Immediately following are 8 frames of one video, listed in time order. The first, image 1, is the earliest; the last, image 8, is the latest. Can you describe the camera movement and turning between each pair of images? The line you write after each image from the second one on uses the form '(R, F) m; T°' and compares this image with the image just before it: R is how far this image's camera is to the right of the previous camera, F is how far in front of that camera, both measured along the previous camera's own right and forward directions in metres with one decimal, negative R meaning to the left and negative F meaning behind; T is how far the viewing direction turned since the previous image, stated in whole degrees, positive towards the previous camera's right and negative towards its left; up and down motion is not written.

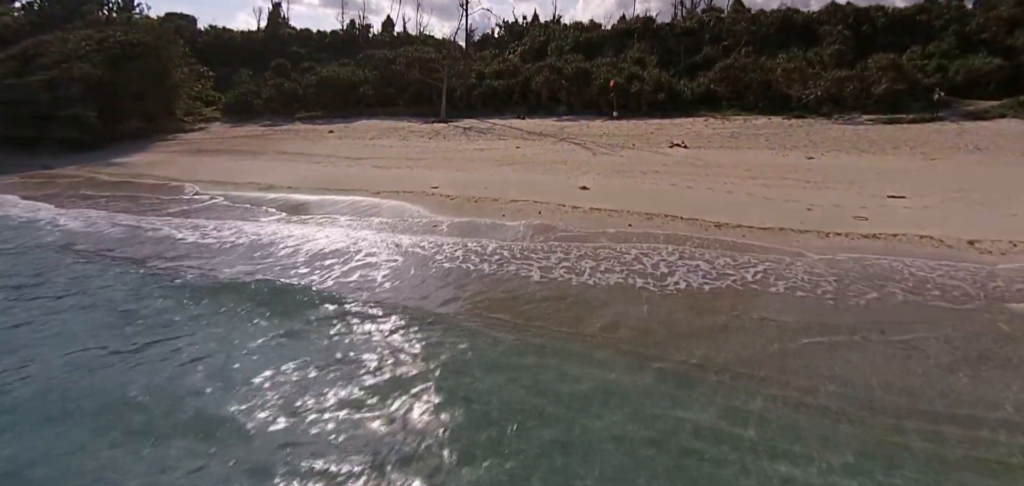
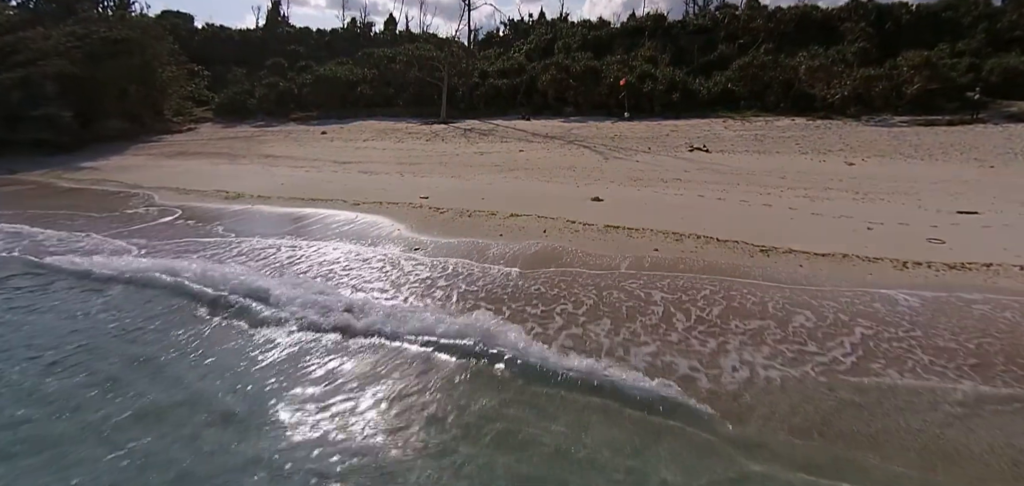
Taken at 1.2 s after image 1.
(+0.1, +1.2) m; -1°
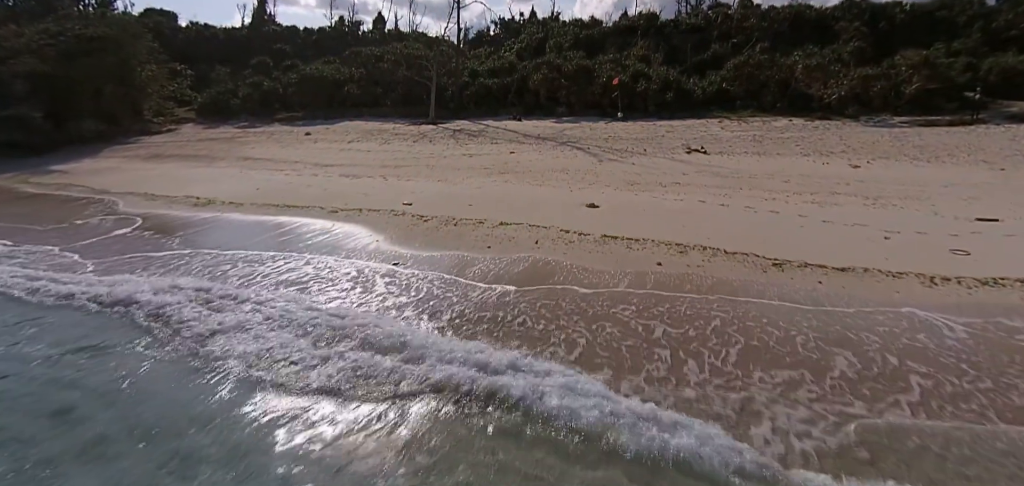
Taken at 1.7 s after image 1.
(+0.1, +0.5) m; +1°
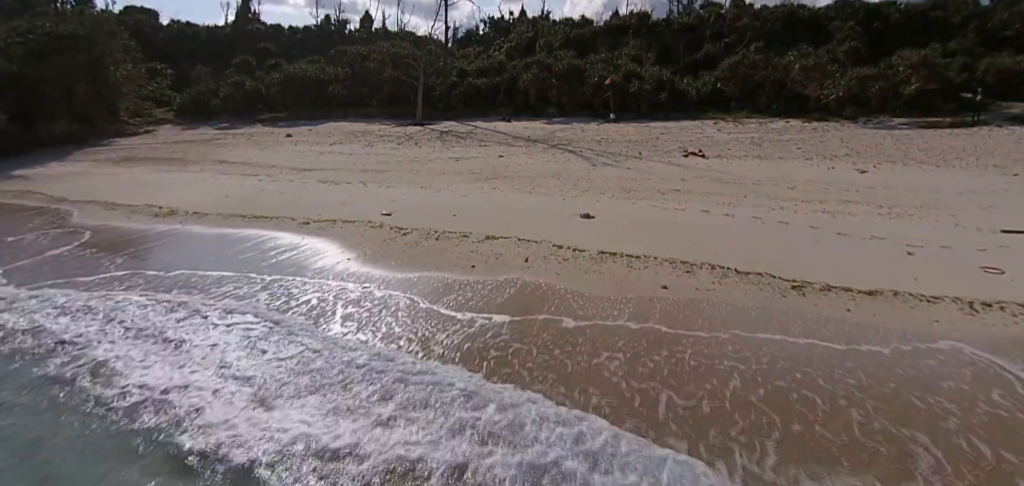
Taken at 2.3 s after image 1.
(+0.1, +0.6) m; +1°
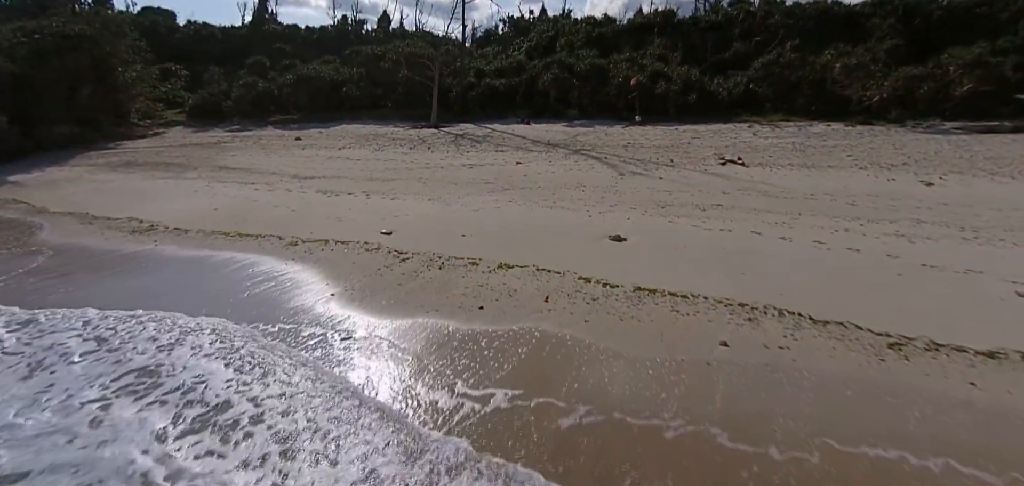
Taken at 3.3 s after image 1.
(-0.1, +0.9) m; -2°
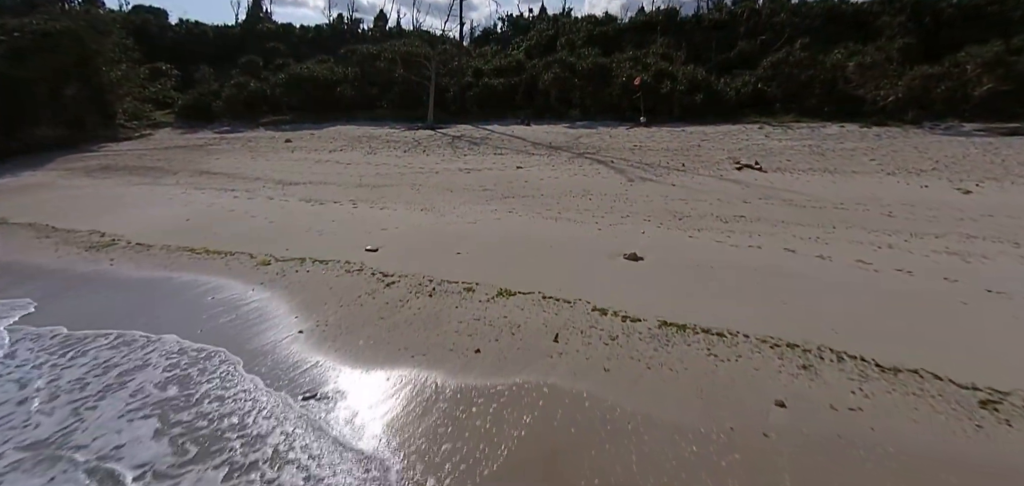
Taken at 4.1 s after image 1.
(0.0, +0.7) m; 0°
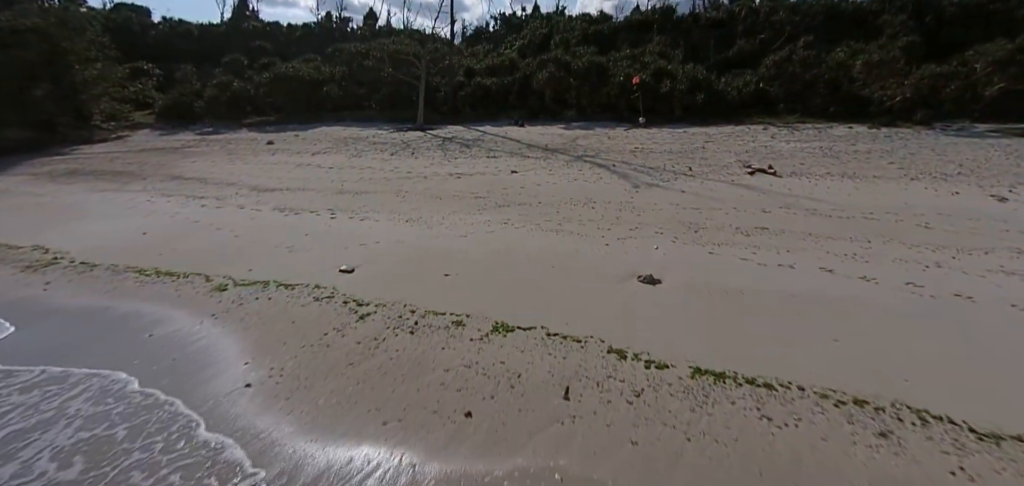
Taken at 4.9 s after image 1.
(0.0, +0.7) m; +1°
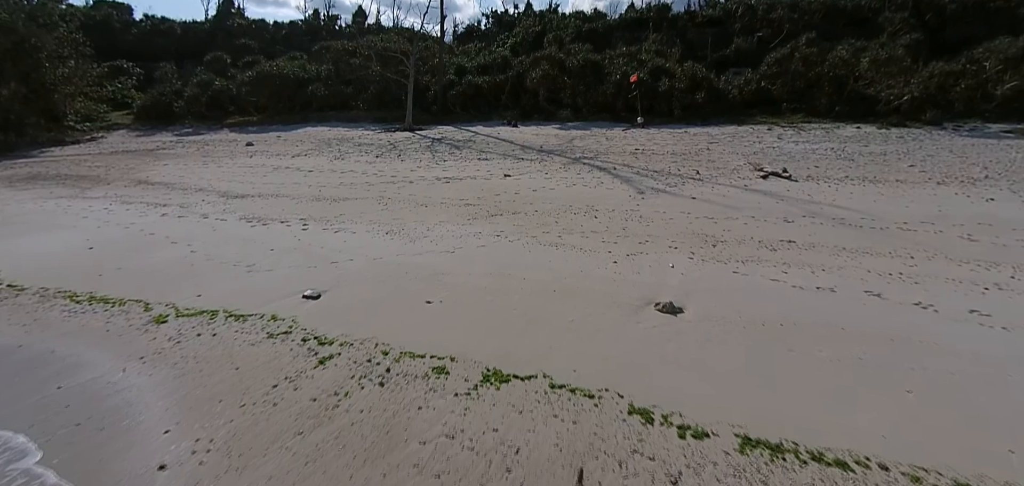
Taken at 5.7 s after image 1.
(0.0, +0.7) m; +1°
